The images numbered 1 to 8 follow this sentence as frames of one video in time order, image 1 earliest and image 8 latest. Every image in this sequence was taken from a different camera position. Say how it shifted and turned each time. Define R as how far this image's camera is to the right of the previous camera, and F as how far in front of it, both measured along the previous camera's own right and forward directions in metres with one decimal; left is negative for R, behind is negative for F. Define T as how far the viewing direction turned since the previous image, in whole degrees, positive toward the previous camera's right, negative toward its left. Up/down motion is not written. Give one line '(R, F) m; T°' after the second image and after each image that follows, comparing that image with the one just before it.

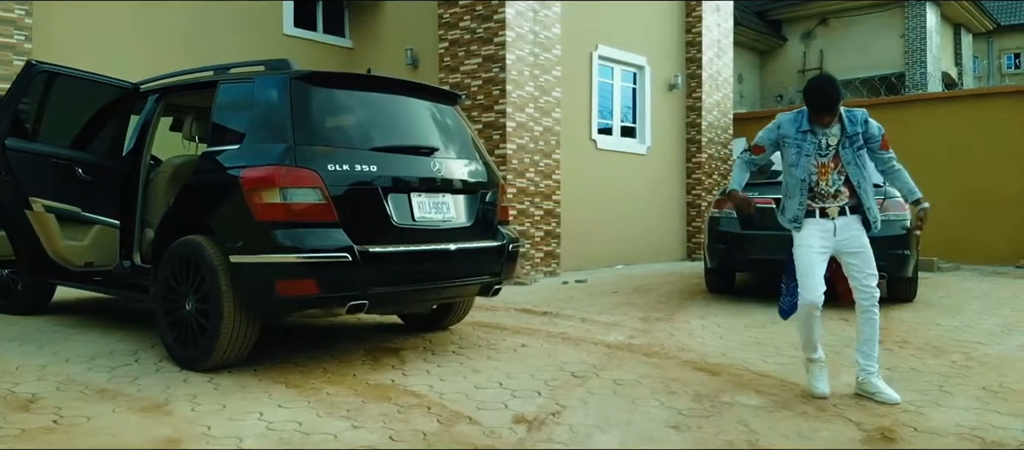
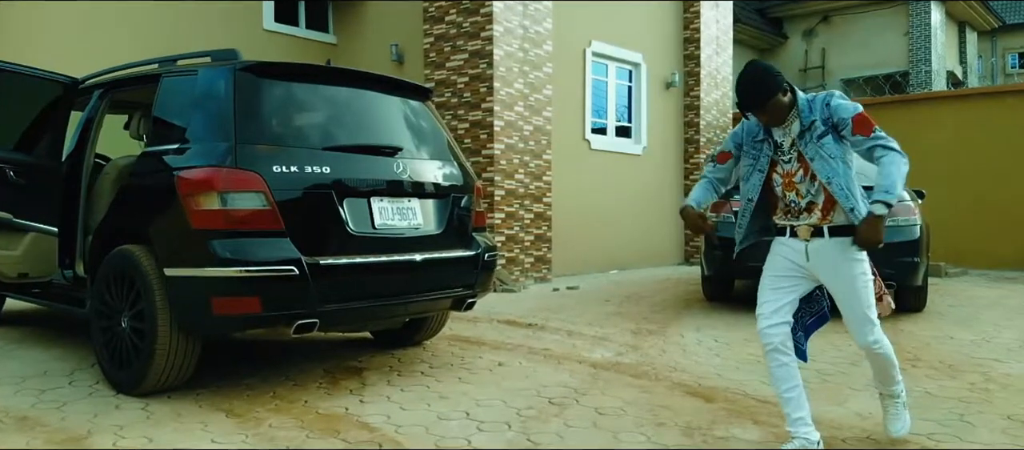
(+0.1, +0.5) m; 0°
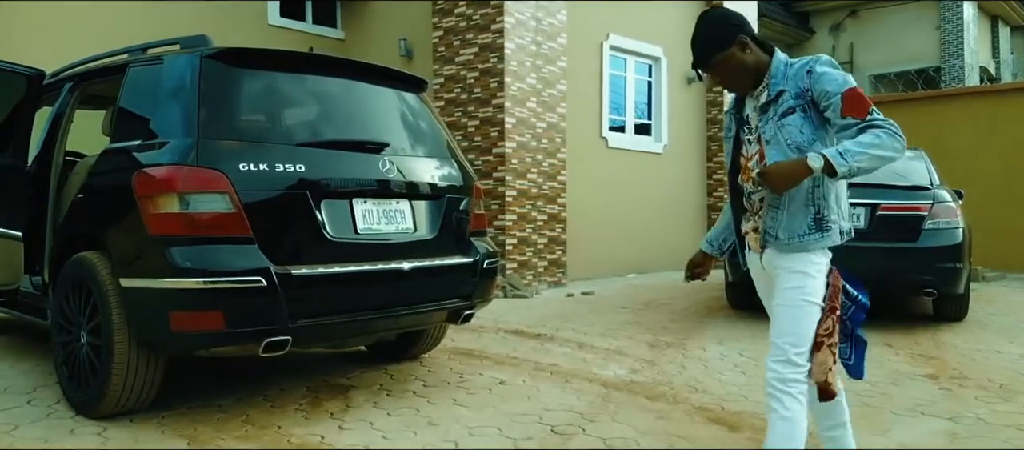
(+0.1, +0.4) m; -2°
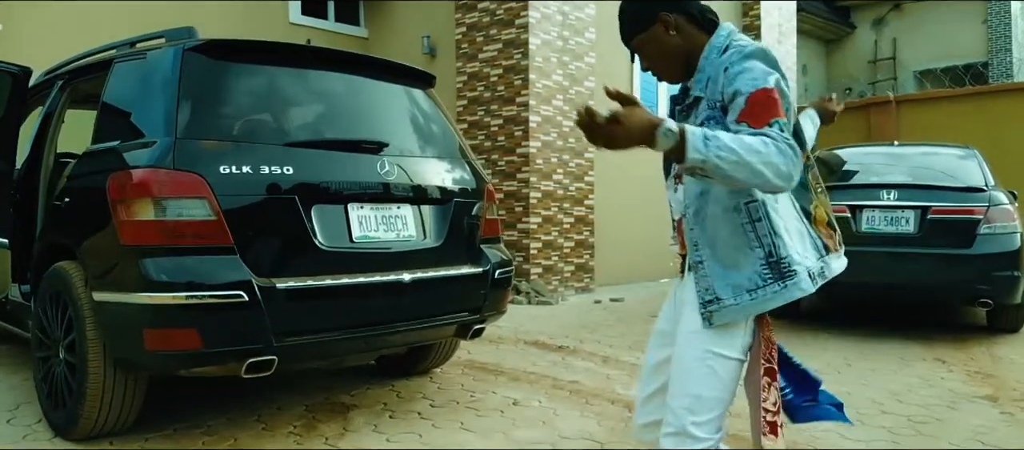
(+0.1, +0.3) m; -2°
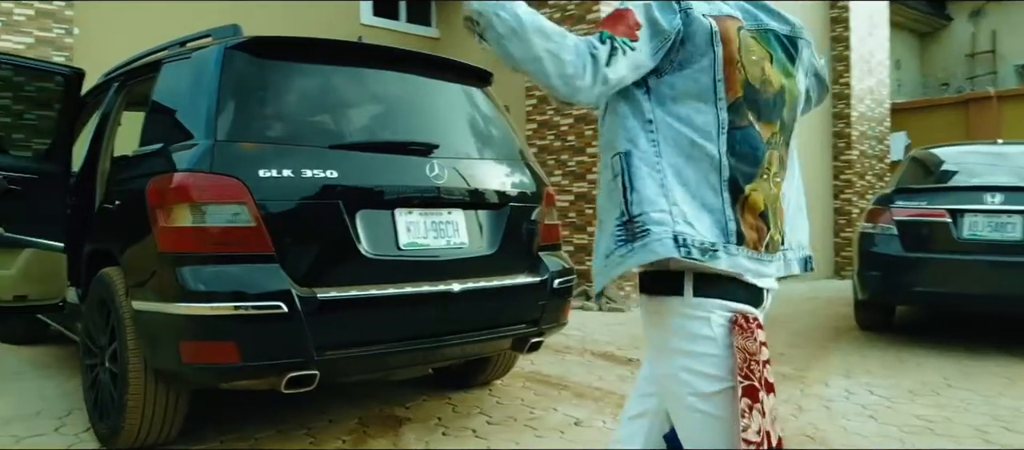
(+0.1, +0.3) m; -5°
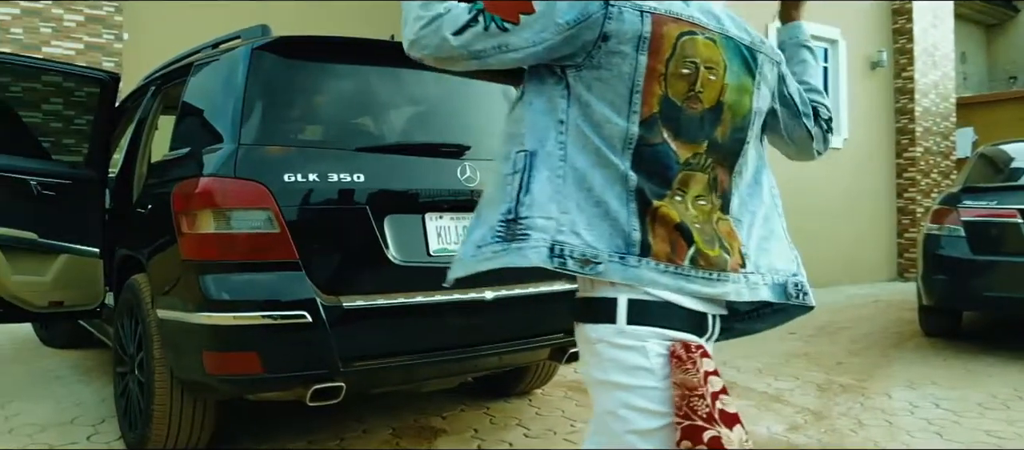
(+0.1, +0.2) m; -4°
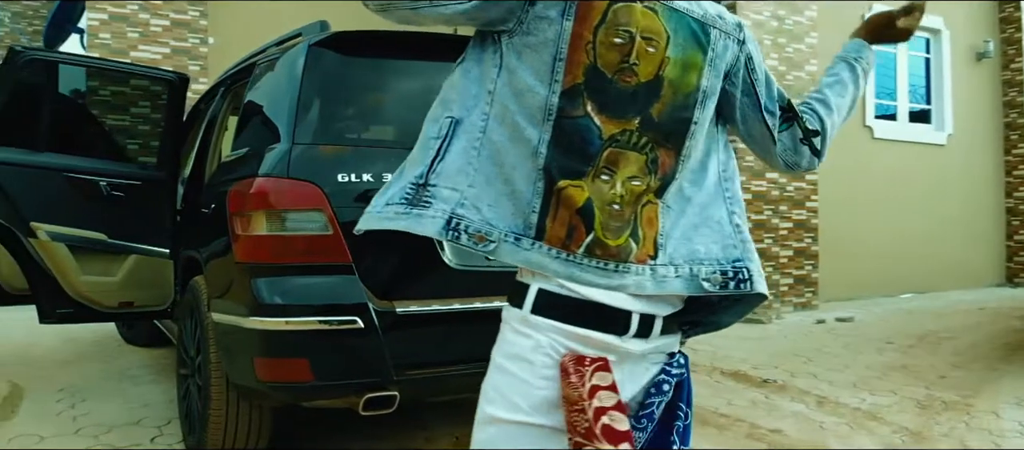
(+0.1, +0.2) m; -6°
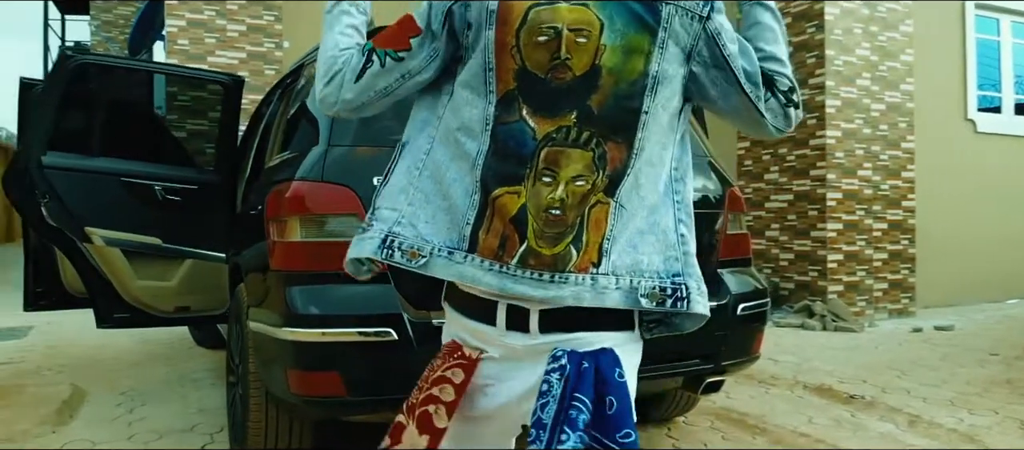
(+0.1, +0.2) m; -6°
